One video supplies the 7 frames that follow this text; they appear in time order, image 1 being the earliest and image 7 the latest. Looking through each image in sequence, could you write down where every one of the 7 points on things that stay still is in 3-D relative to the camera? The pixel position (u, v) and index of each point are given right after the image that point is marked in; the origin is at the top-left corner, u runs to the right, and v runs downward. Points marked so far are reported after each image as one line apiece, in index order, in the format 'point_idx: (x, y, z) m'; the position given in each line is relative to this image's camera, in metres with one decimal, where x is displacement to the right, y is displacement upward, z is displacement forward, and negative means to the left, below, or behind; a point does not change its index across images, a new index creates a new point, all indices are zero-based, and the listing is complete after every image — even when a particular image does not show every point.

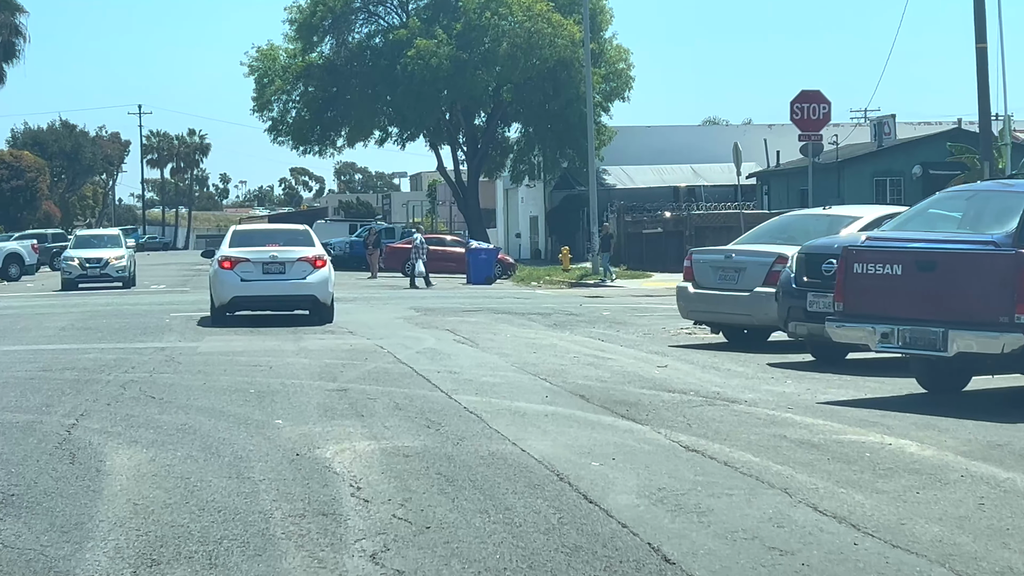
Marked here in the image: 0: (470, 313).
0: (-0.5, -0.3, +19.4) m
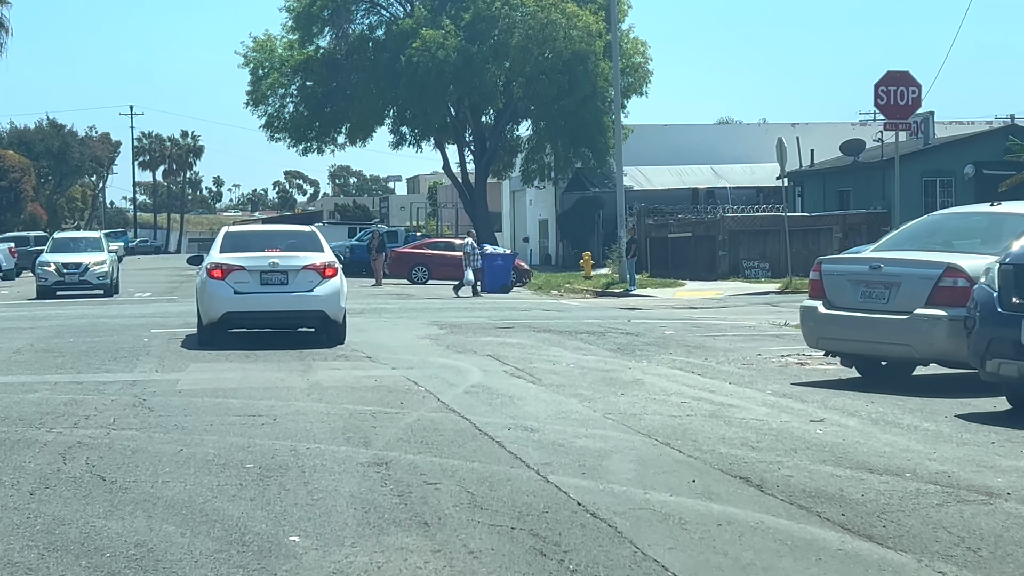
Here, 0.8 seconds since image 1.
0: (0.0, -0.5, +16.4) m
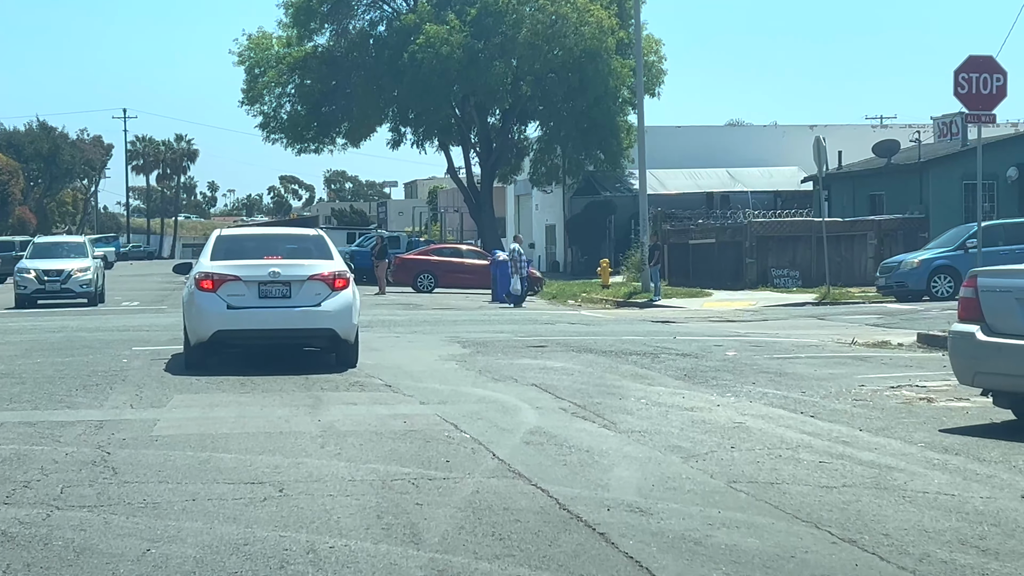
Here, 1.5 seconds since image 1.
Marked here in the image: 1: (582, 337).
0: (+0.3, -0.6, +14.2) m
1: (+0.8, -0.5, +16.8) m
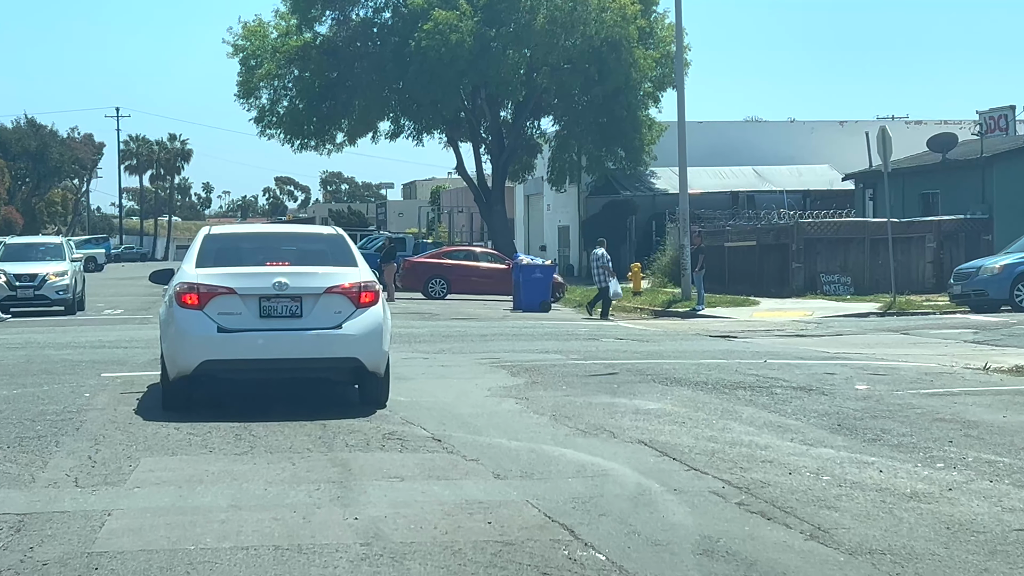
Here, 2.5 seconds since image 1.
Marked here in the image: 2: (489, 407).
0: (+0.8, -0.7, +11.2) m
1: (+1.2, -0.6, +13.8) m
2: (-0.1, -0.7, +9.6) m
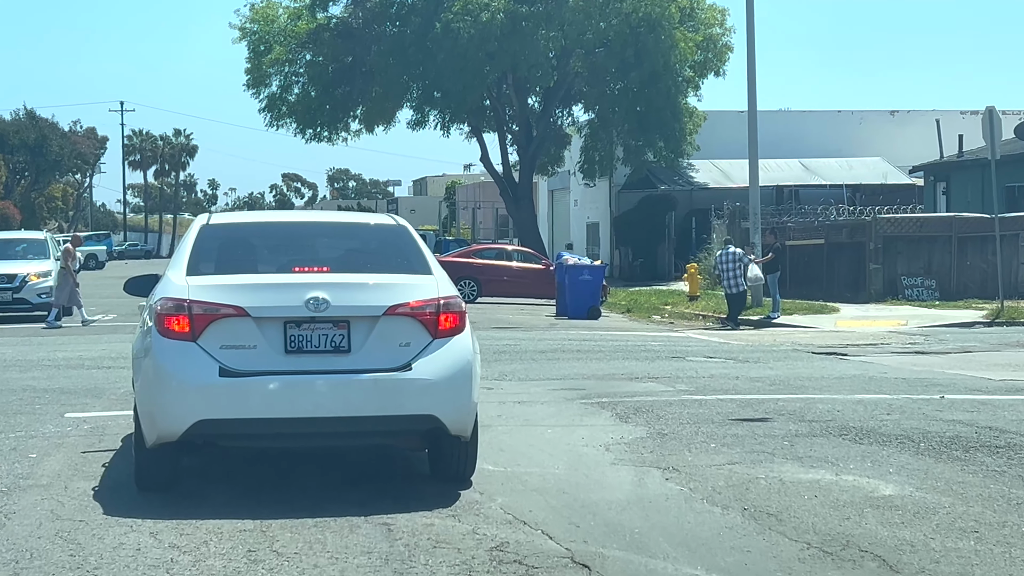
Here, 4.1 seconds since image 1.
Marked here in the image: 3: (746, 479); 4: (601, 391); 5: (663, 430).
0: (+1.4, -0.8, +7.9) m
1: (+1.9, -0.7, +10.5) m
2: (+0.5, -0.8, +6.3) m
3: (+1.0, -0.8, +6.5) m
4: (+0.6, -0.7, +10.9) m
5: (+0.8, -0.8, +8.5) m
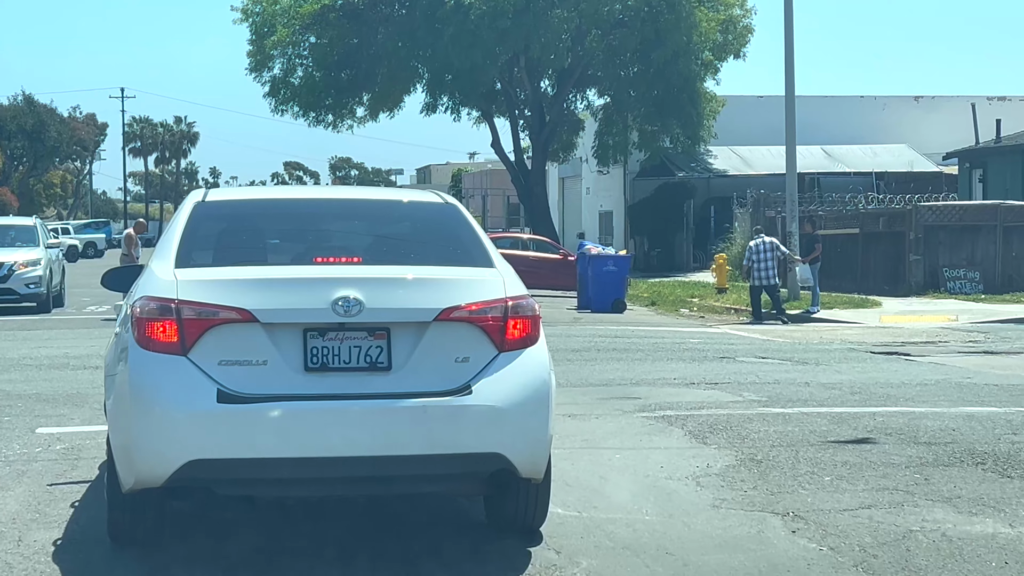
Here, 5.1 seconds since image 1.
0: (+1.7, -0.7, +6.5) m
1: (+2.2, -0.7, +9.0) m
2: (+0.7, -0.8, +4.8) m
3: (+1.2, -0.8, +5.0) m
4: (+0.9, -0.7, +9.5) m
5: (+1.1, -0.7, +7.0) m
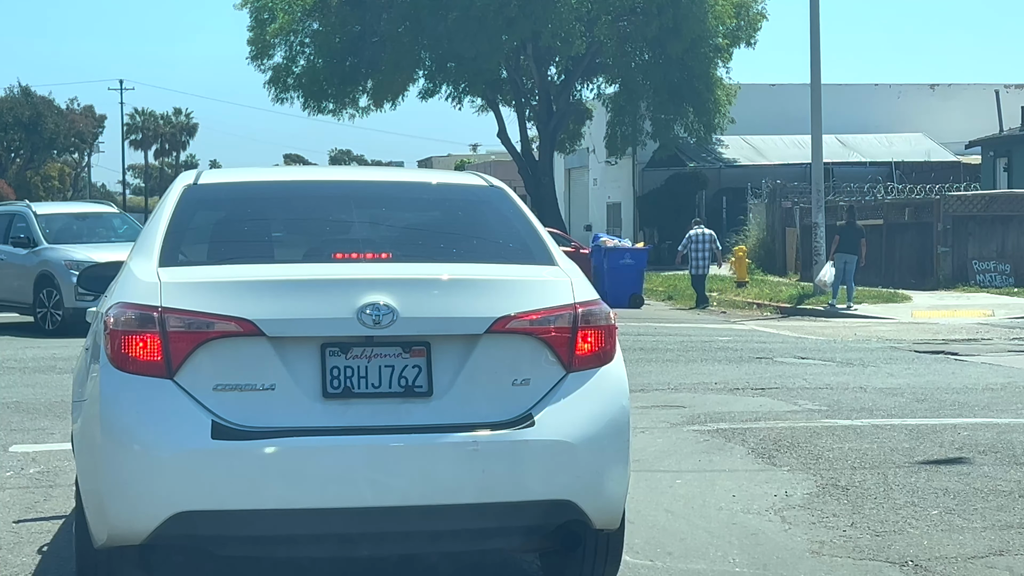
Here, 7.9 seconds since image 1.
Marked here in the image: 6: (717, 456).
0: (+1.8, -0.7, +5.5) m
1: (+2.3, -0.7, +8.1) m
2: (+0.9, -0.8, +3.9) m
3: (+1.4, -0.8, +4.0) m
4: (+1.1, -0.7, +8.5) m
5: (+1.3, -0.7, +6.1) m
6: (+0.9, -0.7, +6.7) m
